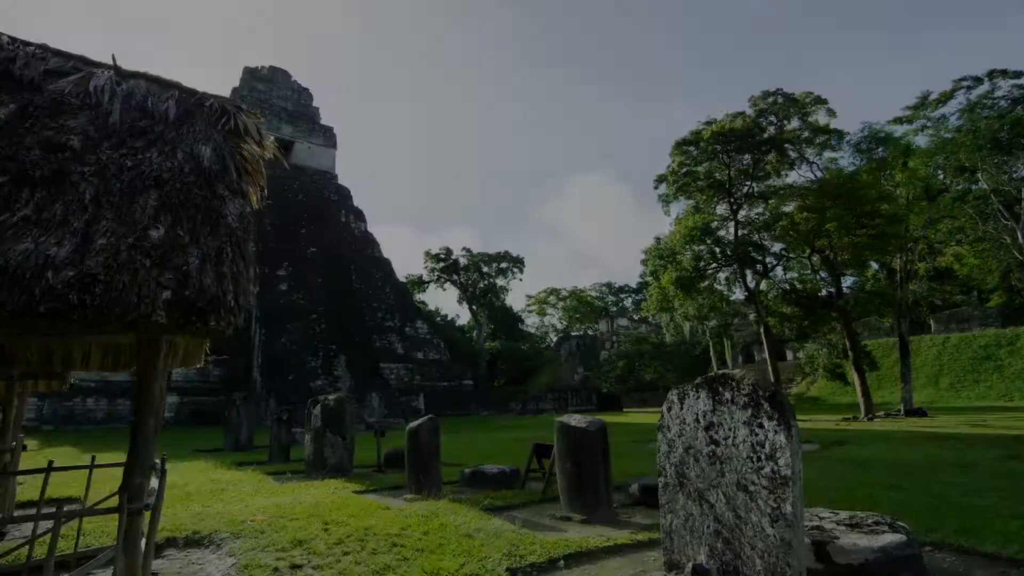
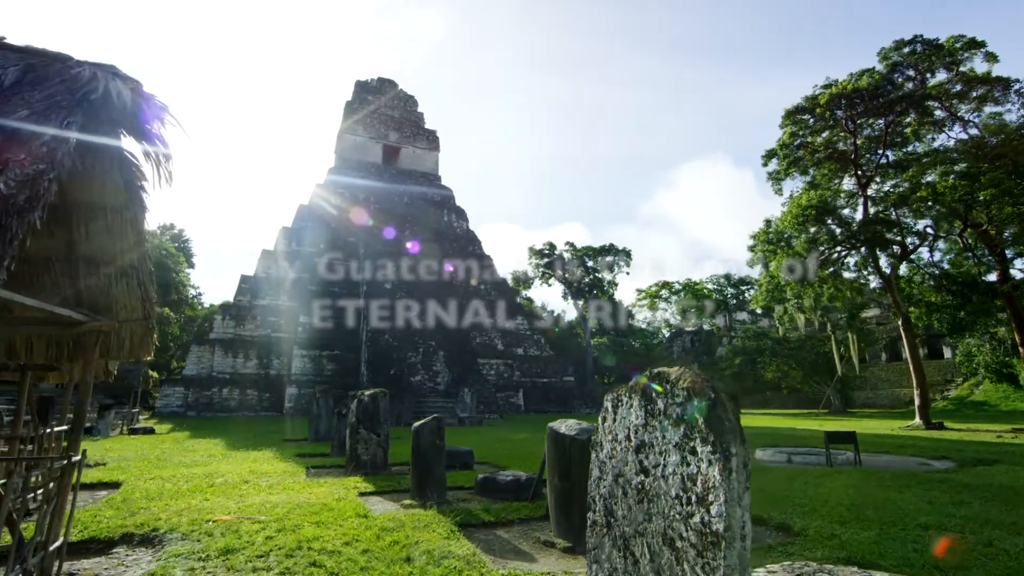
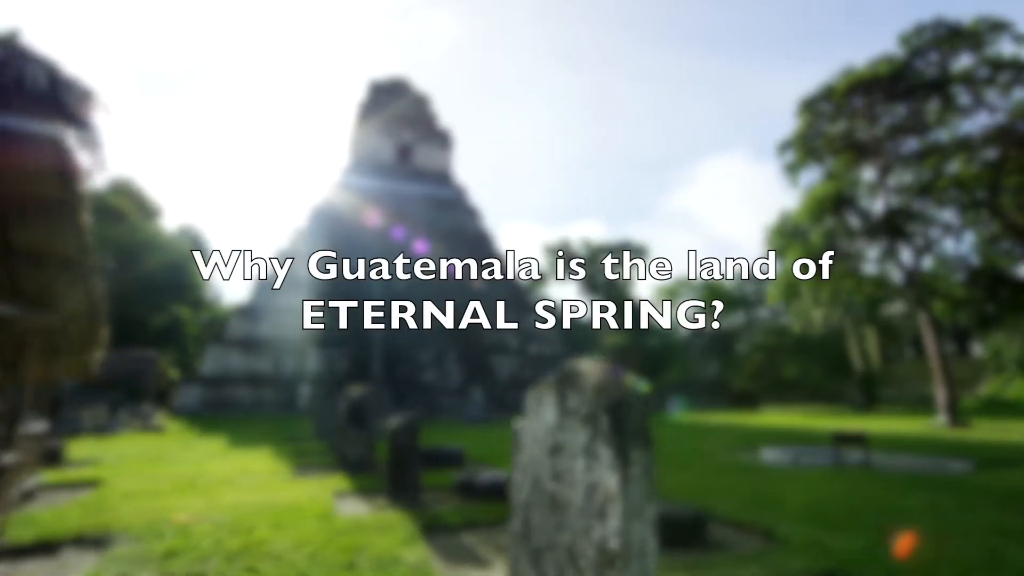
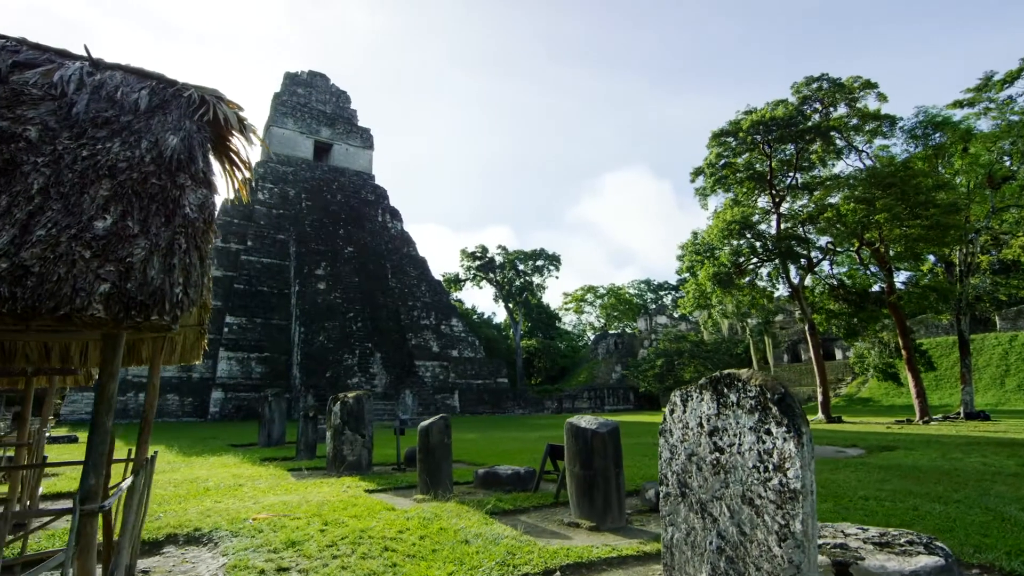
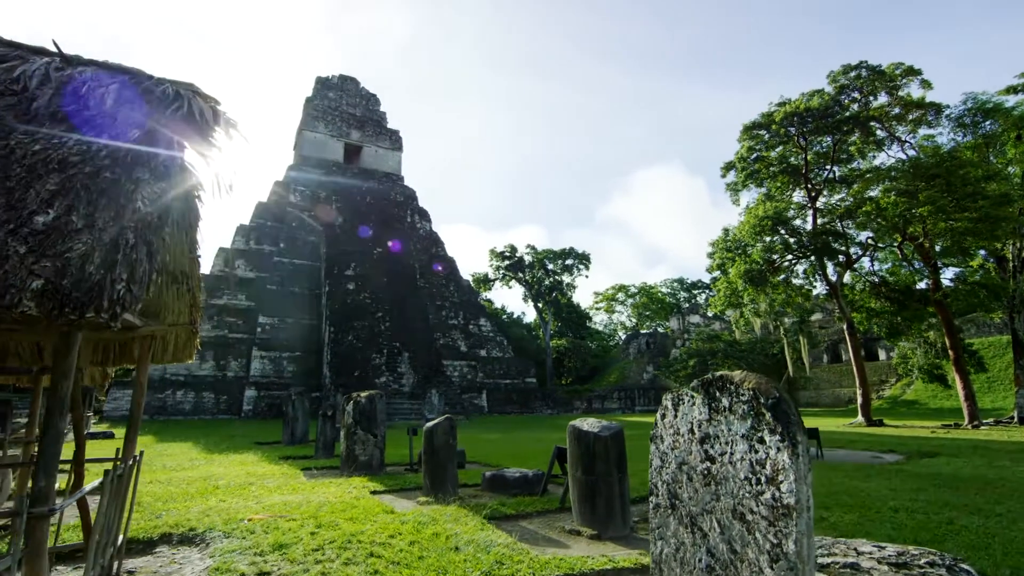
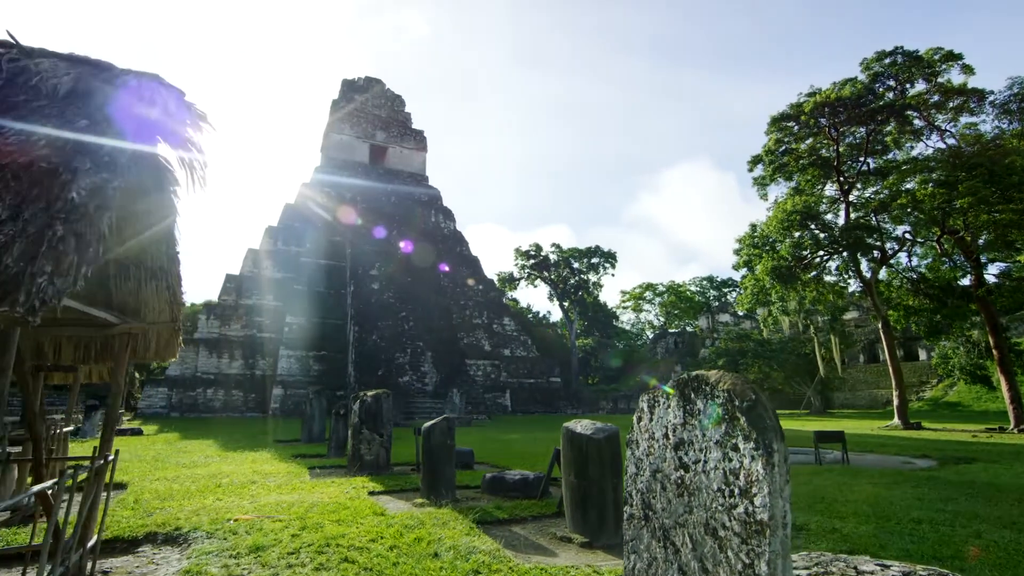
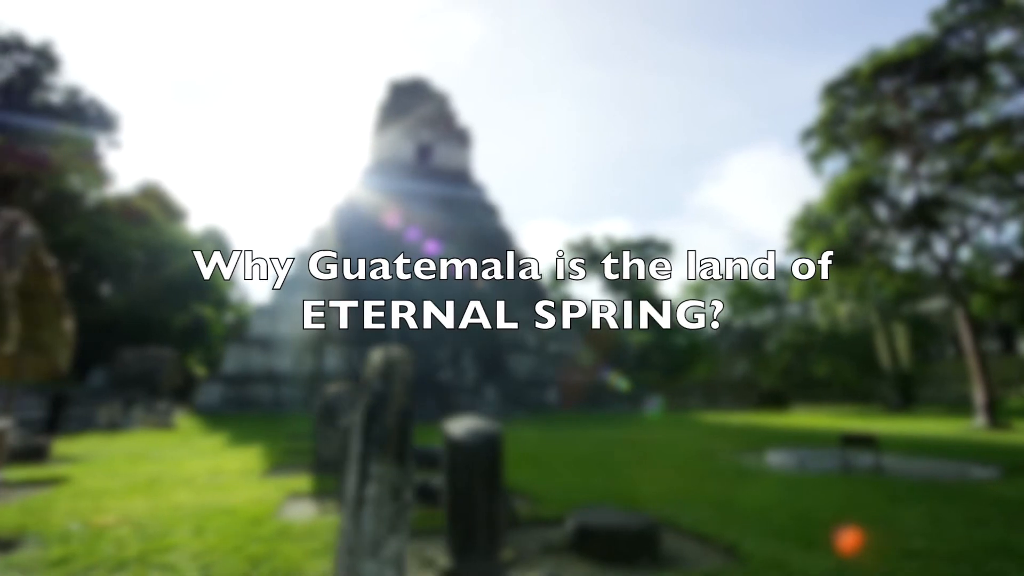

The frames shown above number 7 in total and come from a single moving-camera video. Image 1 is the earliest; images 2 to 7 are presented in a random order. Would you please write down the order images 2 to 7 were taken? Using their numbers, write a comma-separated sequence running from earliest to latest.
4, 5, 6, 2, 3, 7
